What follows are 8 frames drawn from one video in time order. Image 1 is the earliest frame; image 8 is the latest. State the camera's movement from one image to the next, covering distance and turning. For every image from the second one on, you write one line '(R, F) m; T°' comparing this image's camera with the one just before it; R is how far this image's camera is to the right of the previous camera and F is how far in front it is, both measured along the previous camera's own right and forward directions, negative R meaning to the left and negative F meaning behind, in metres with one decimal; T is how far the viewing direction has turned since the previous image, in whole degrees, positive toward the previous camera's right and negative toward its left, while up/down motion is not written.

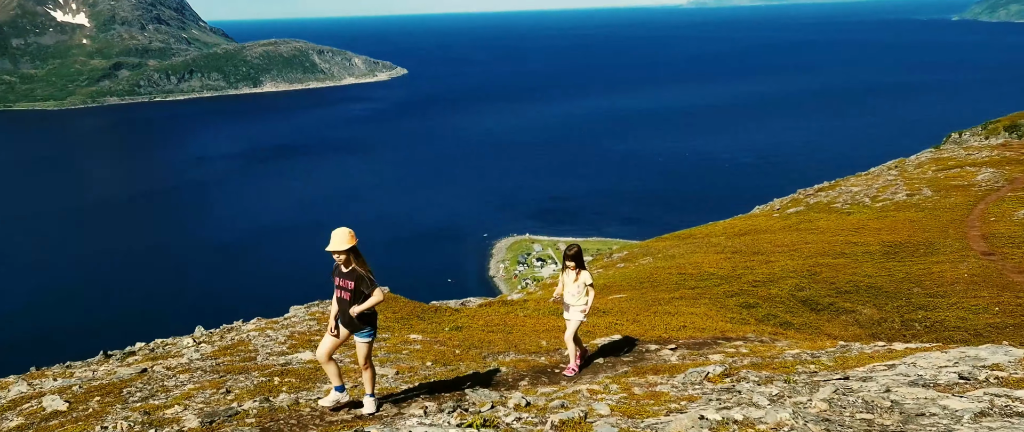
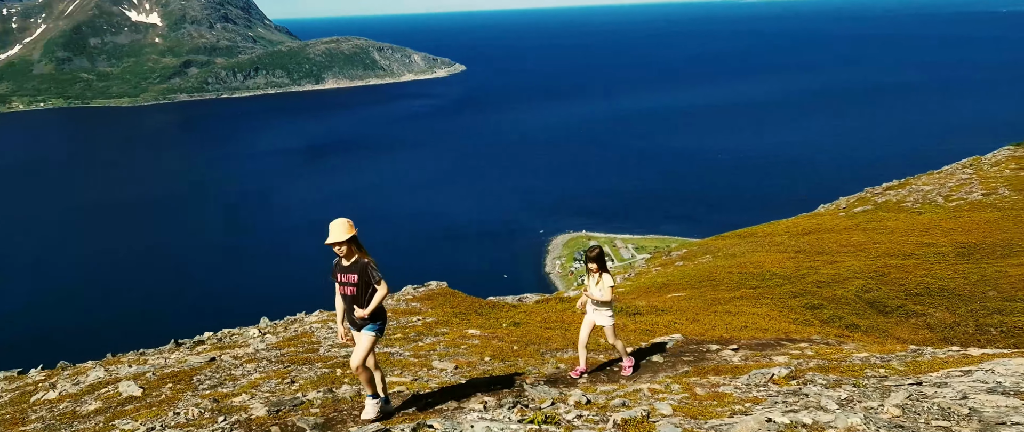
(-0.2, -0.1) m; -4°
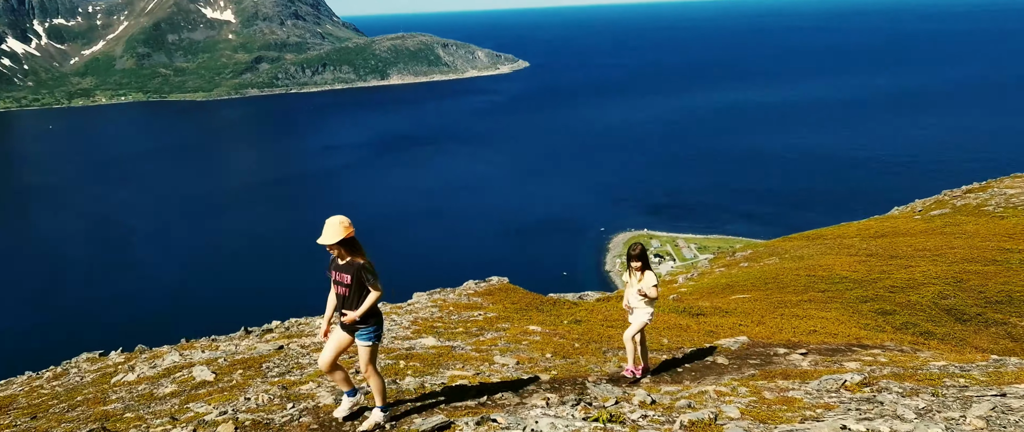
(-0.3, -0.2) m; -4°
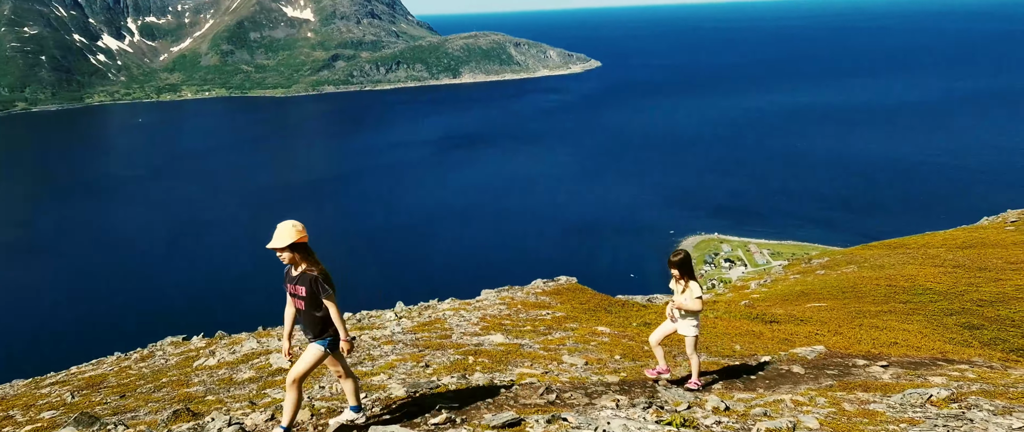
(-0.4, -0.2) m; -4°
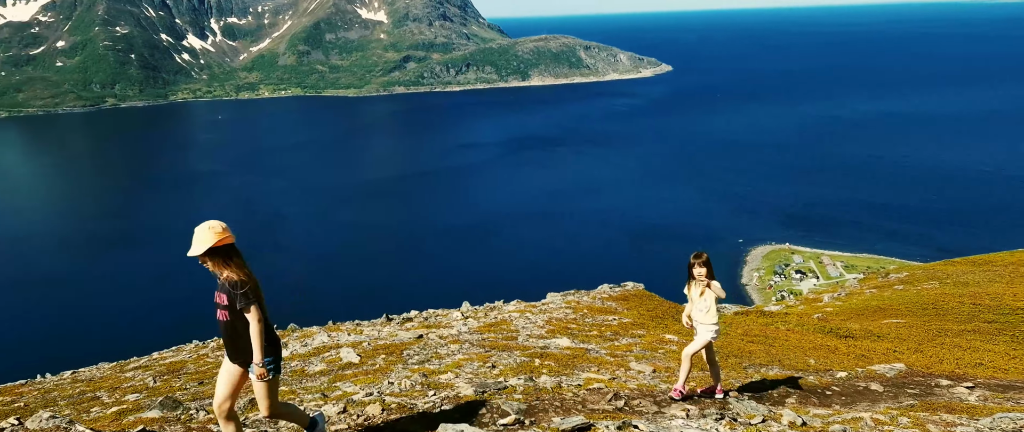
(-0.5, 0.0) m; -4°
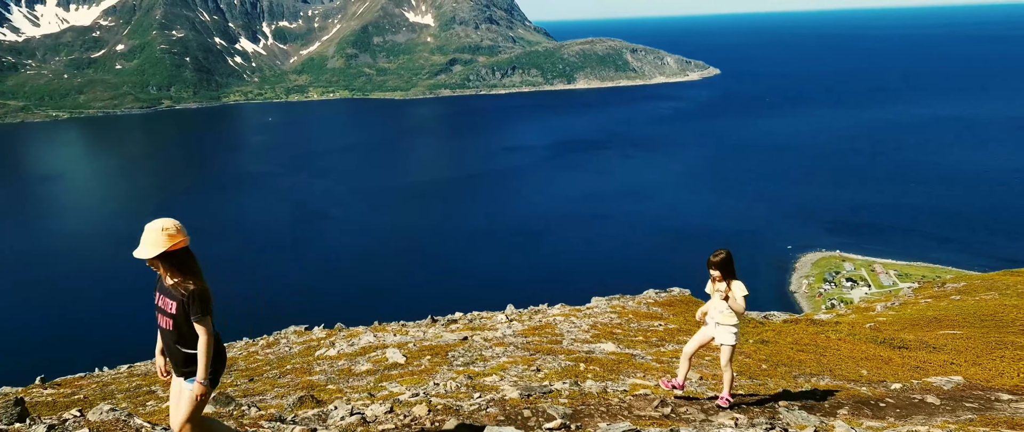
(-0.2, +0.1) m; -3°
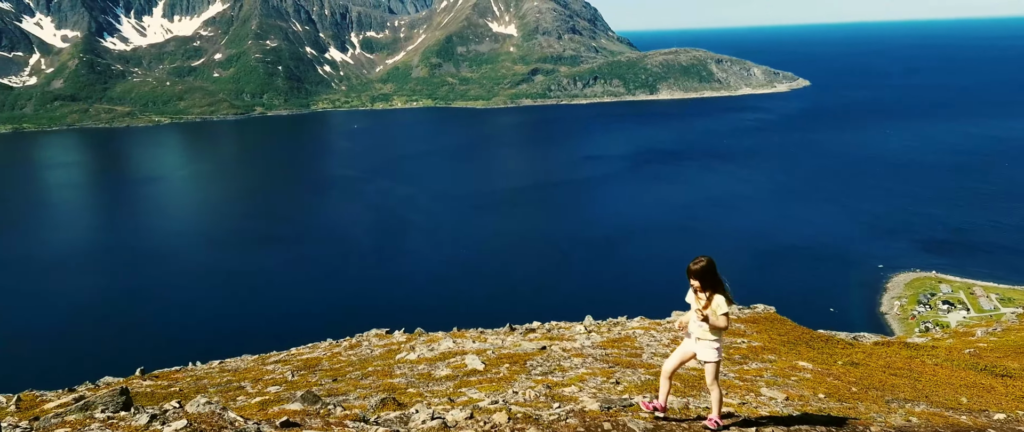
(-0.4, +0.3) m; -5°
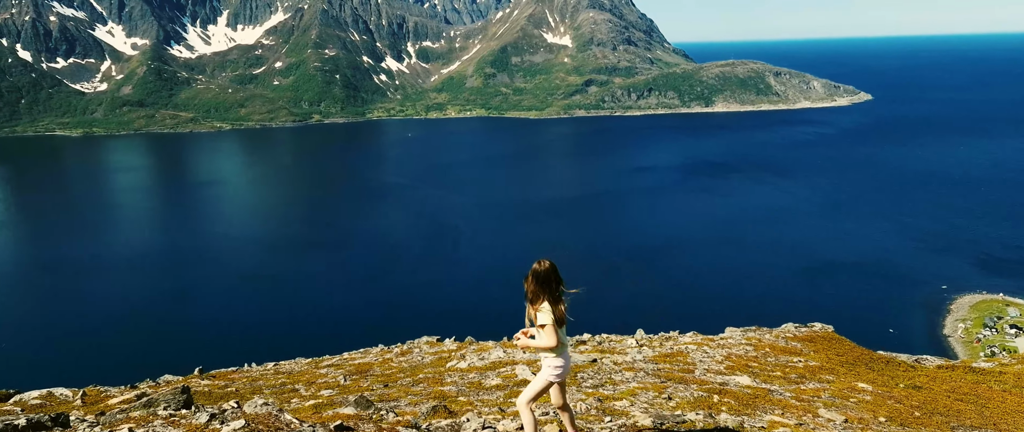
(-0.2, +0.1) m; -3°
